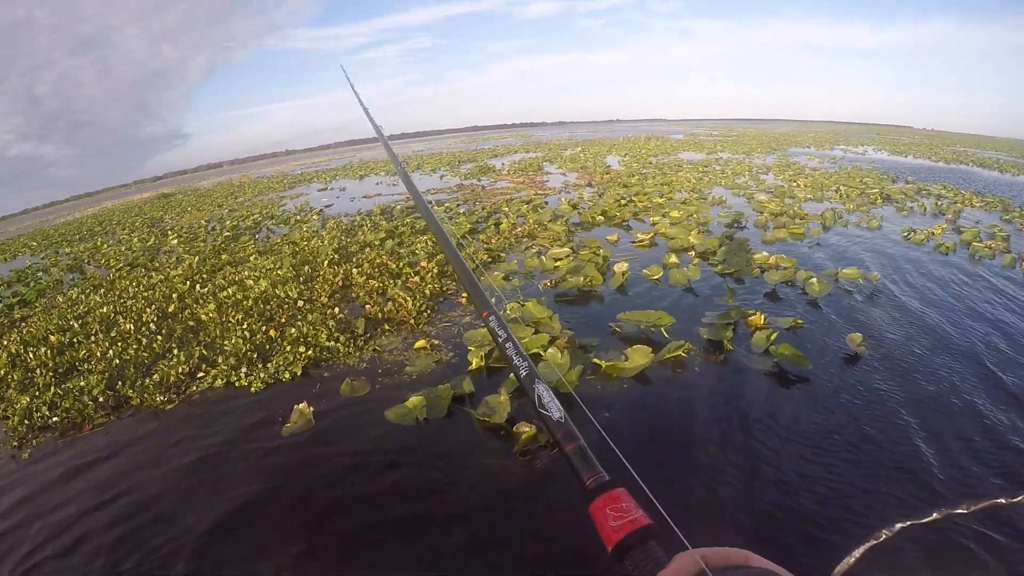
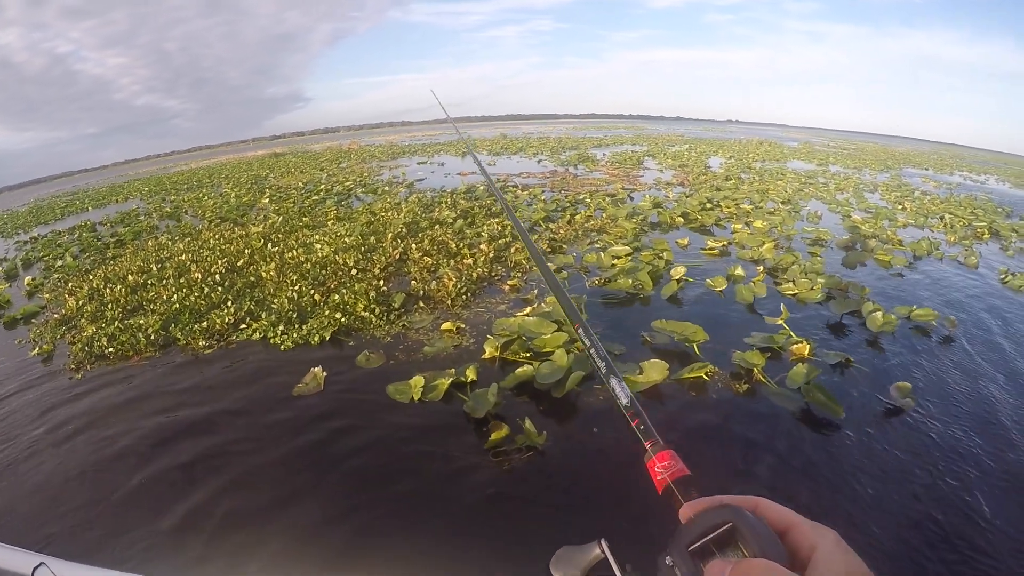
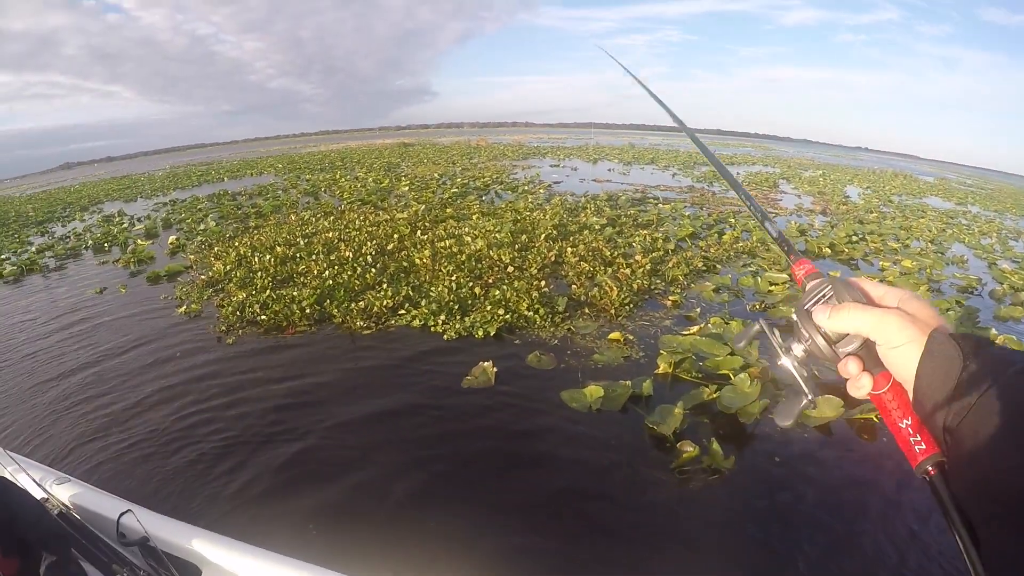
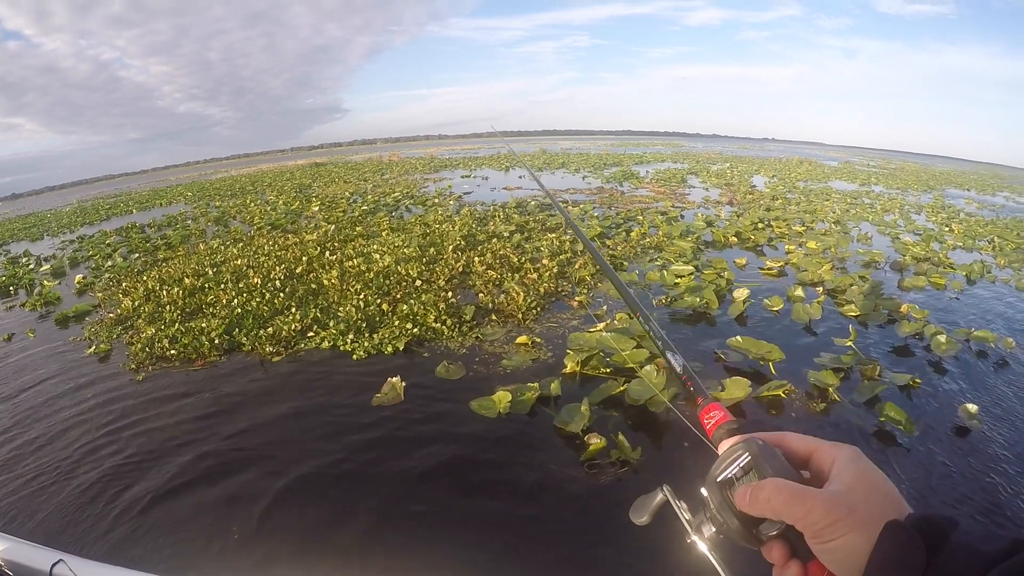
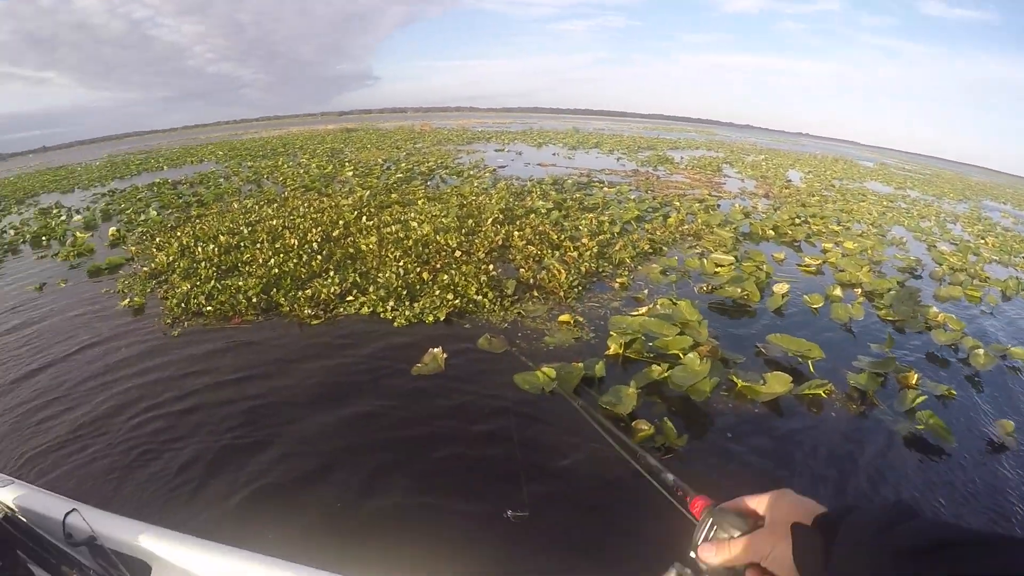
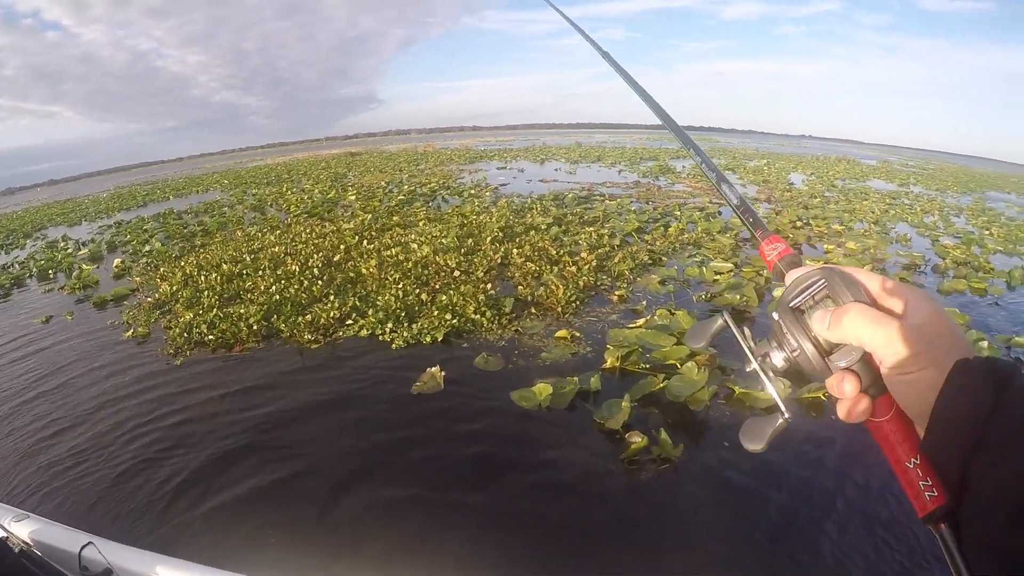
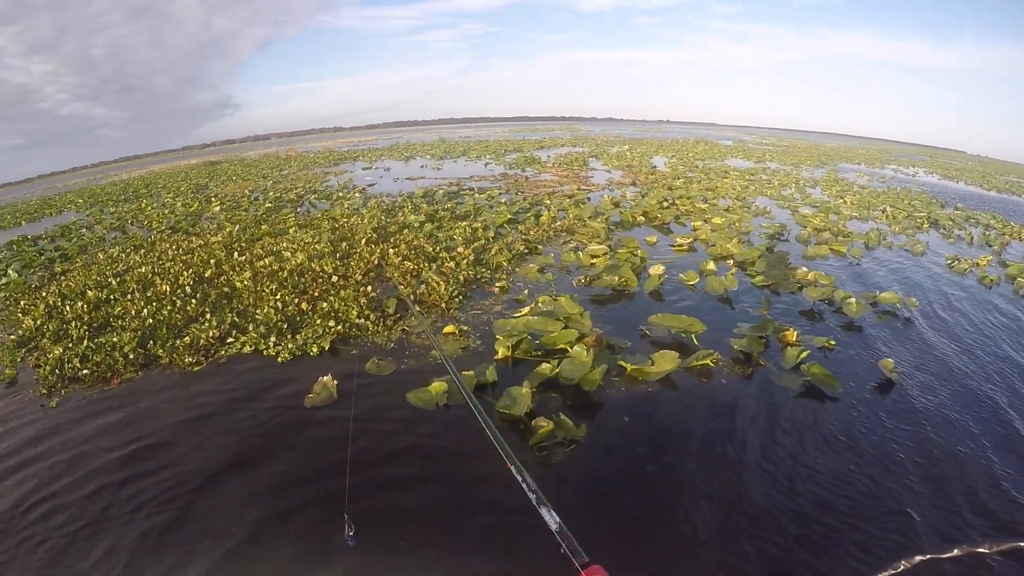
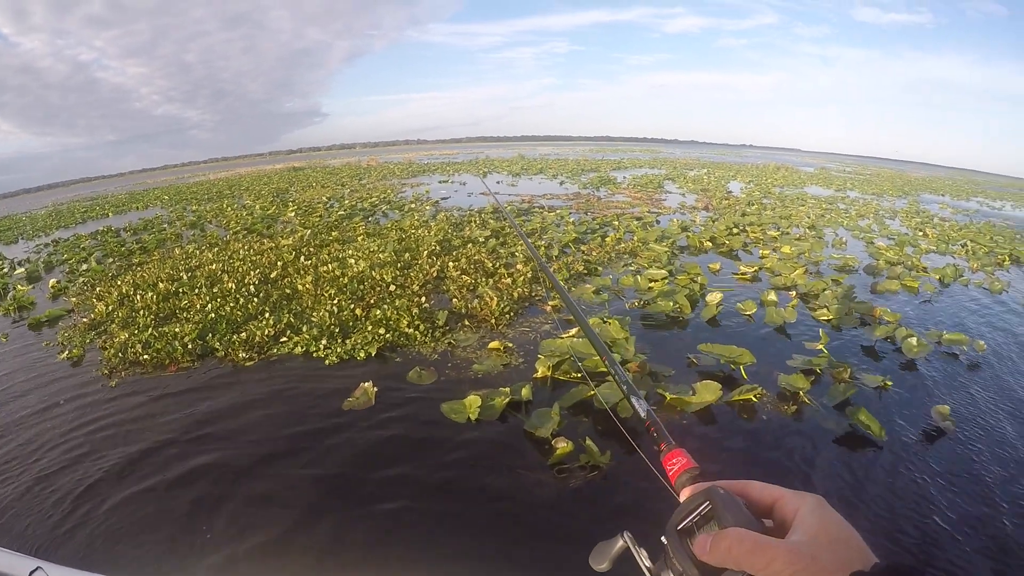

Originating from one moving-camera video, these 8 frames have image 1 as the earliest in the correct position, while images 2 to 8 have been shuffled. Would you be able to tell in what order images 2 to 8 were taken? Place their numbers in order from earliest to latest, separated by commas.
7, 5, 3, 6, 4, 8, 2
